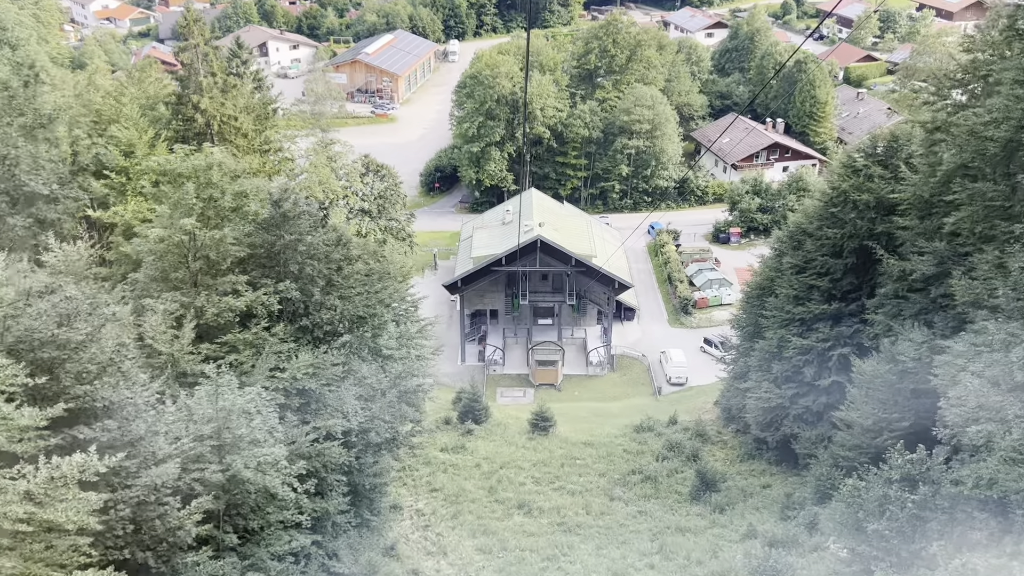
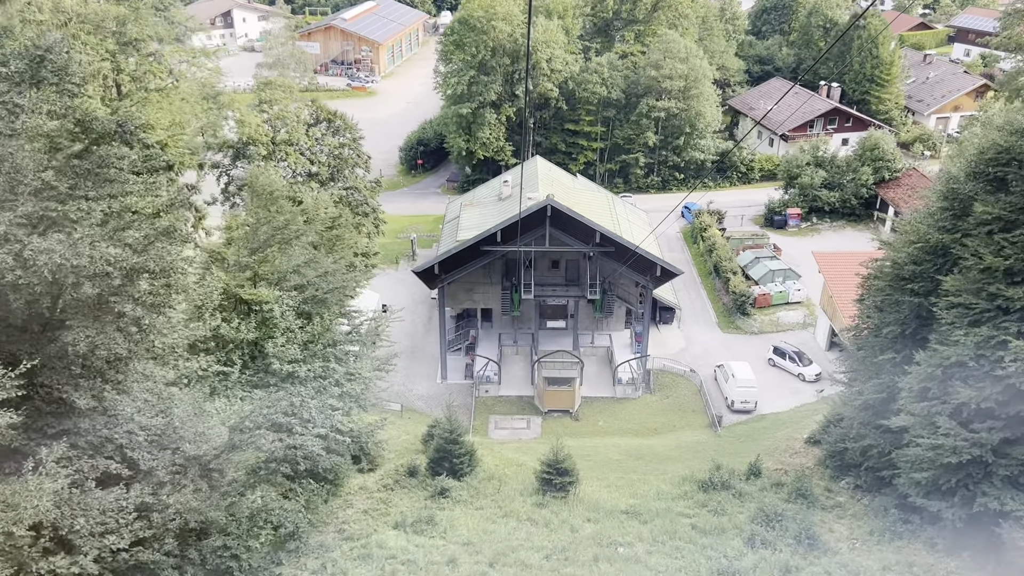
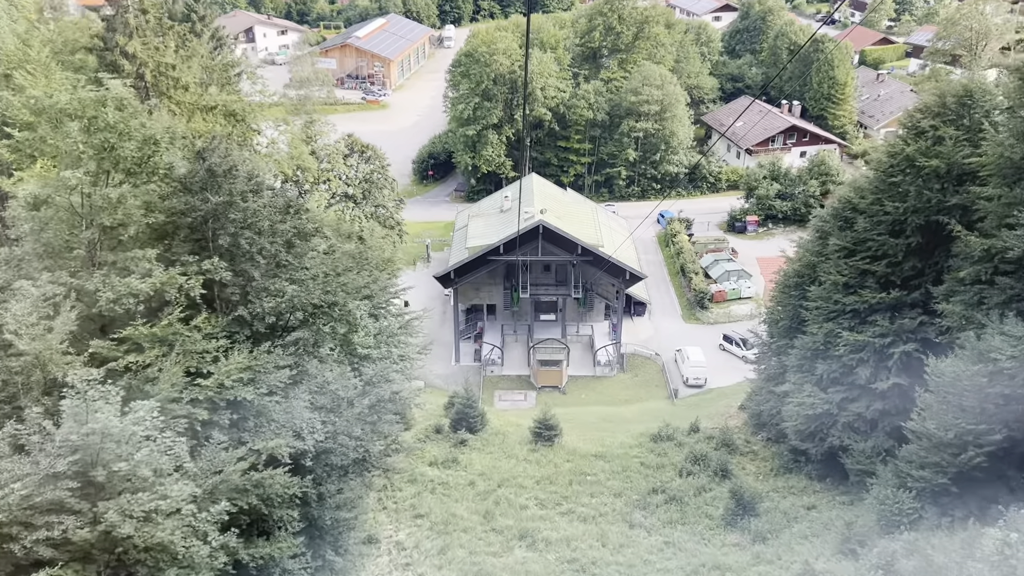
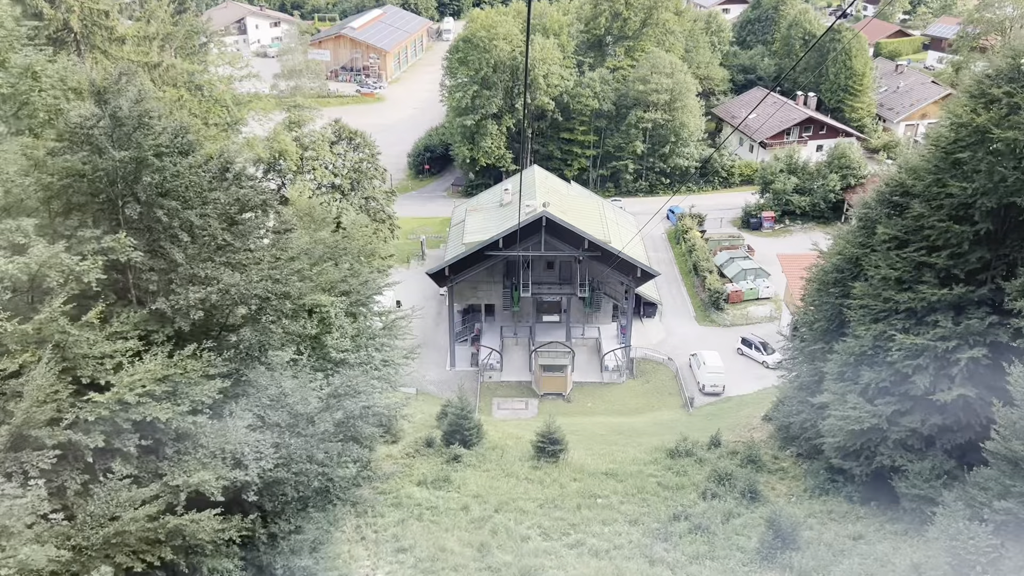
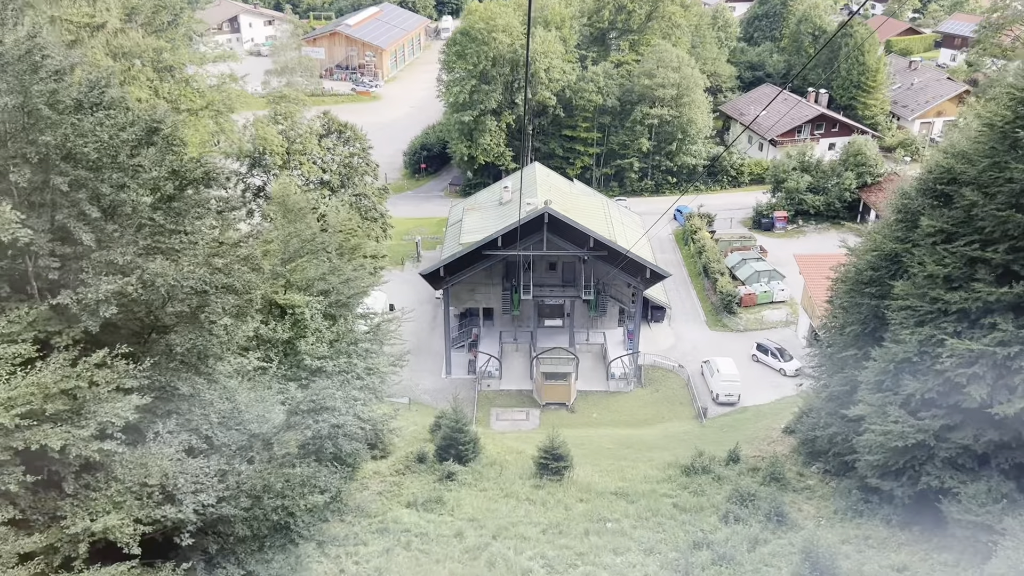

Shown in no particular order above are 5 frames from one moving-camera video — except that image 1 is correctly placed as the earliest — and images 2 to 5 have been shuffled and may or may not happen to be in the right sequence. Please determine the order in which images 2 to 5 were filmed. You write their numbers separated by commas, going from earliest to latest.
3, 4, 5, 2
